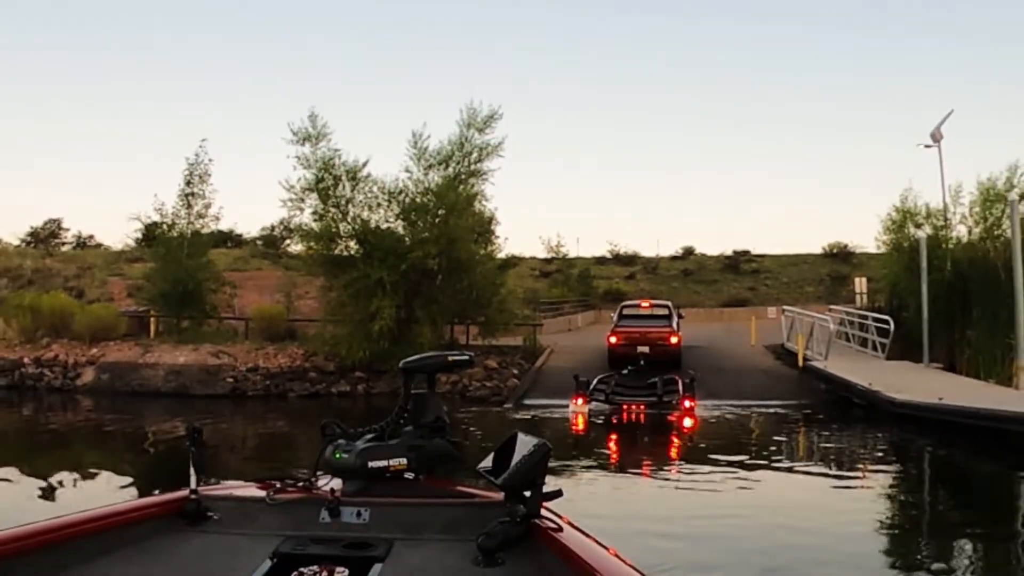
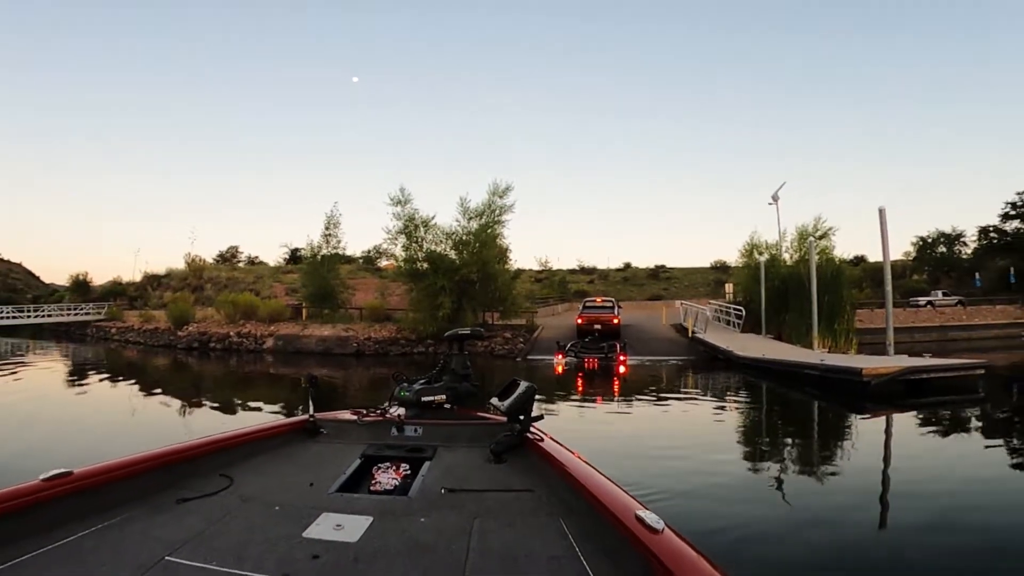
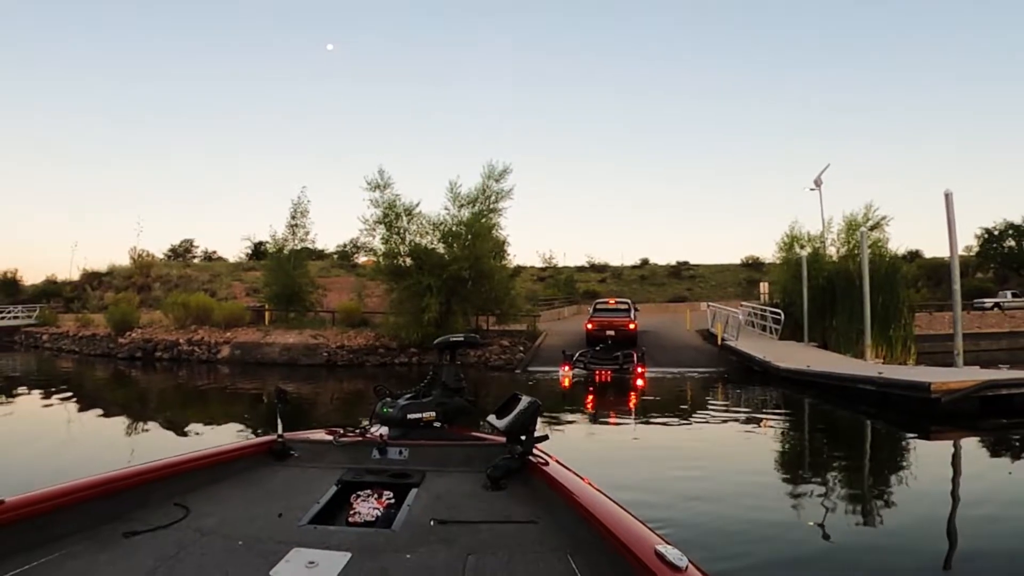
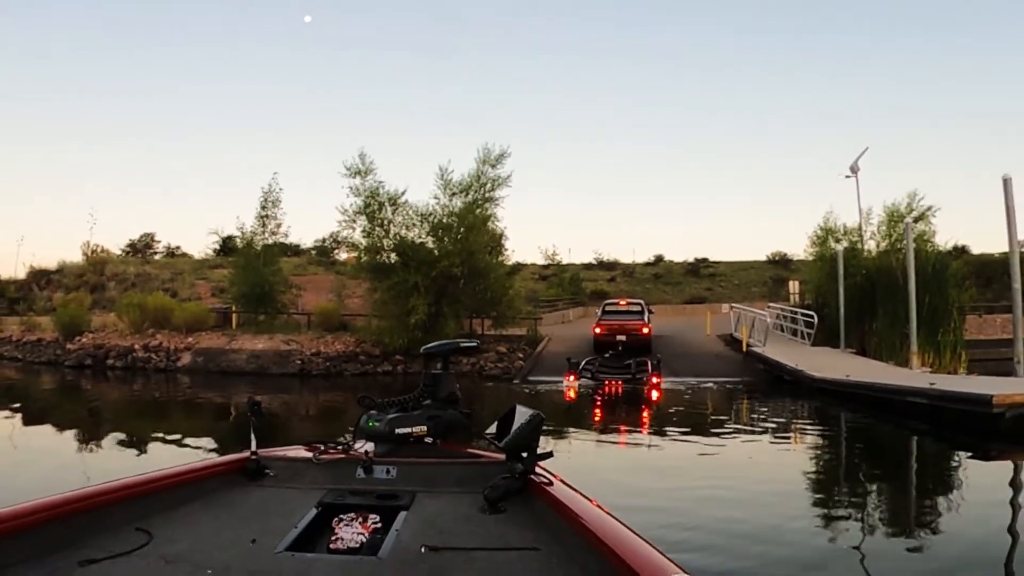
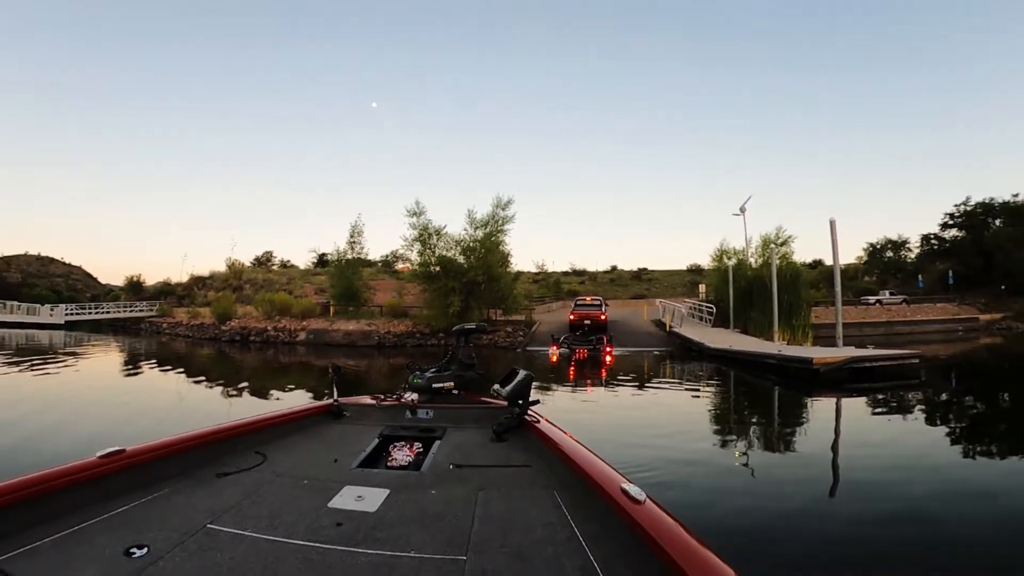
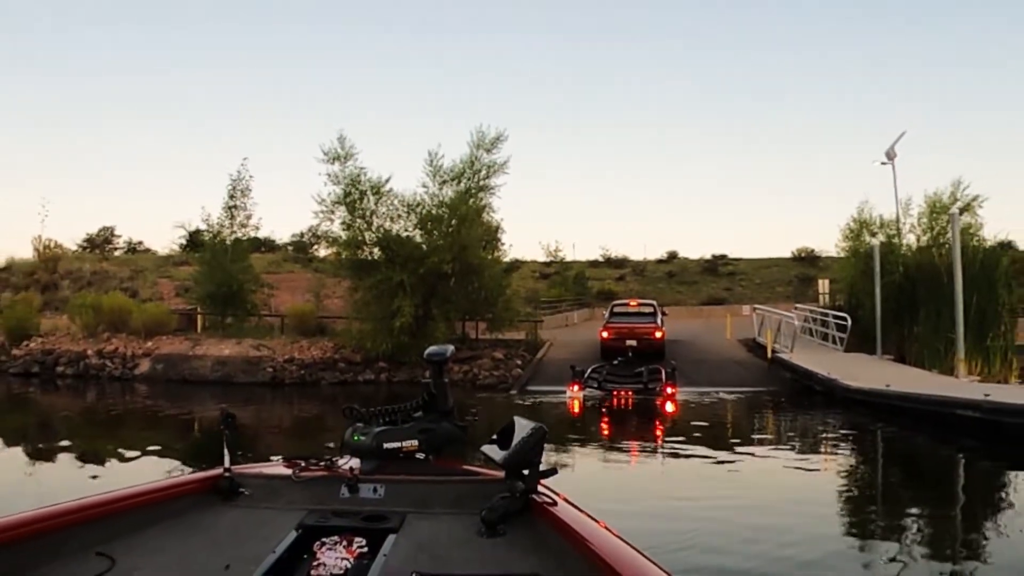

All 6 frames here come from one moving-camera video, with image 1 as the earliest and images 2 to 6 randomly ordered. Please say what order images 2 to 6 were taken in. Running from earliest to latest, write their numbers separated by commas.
6, 4, 3, 2, 5
